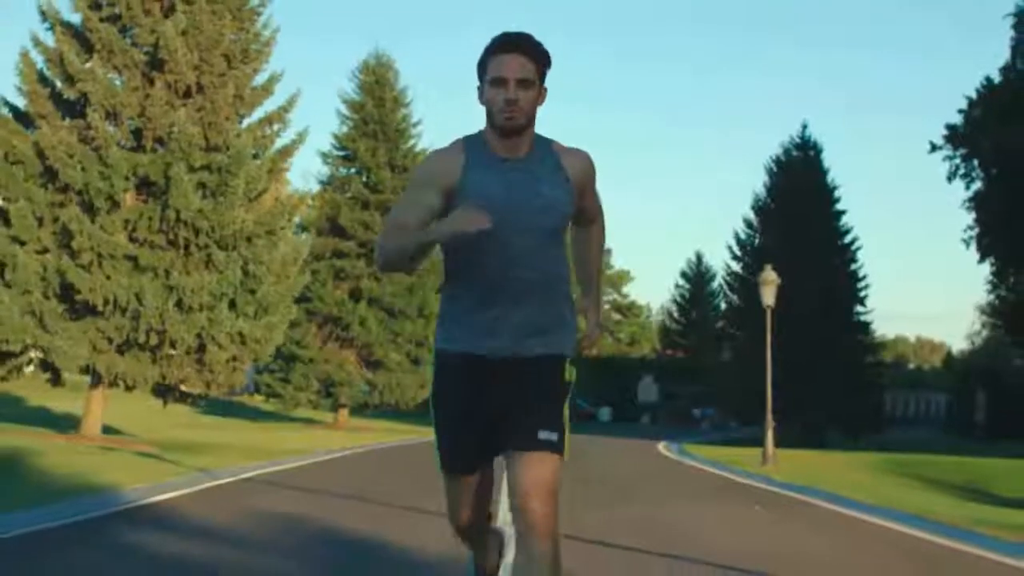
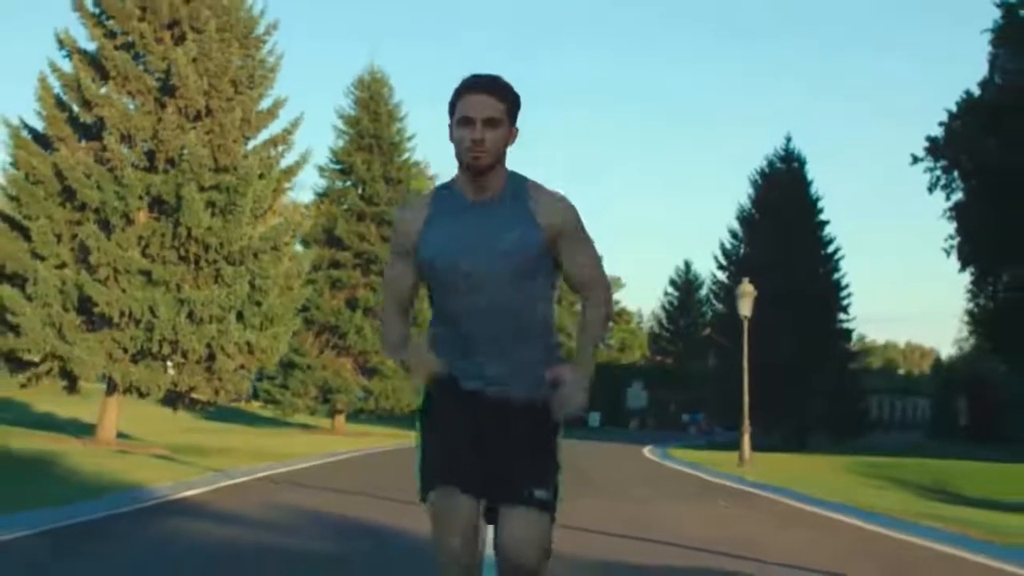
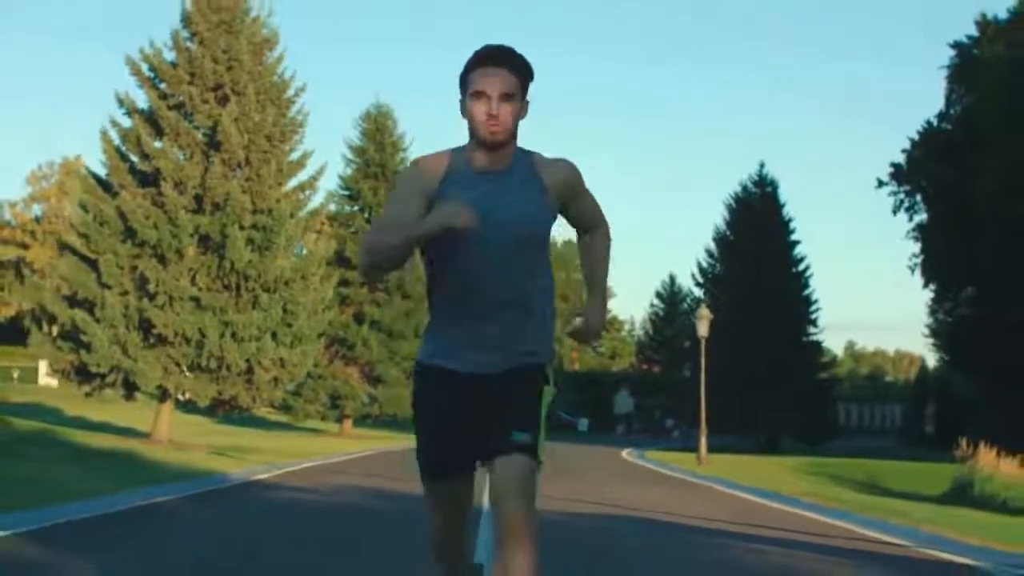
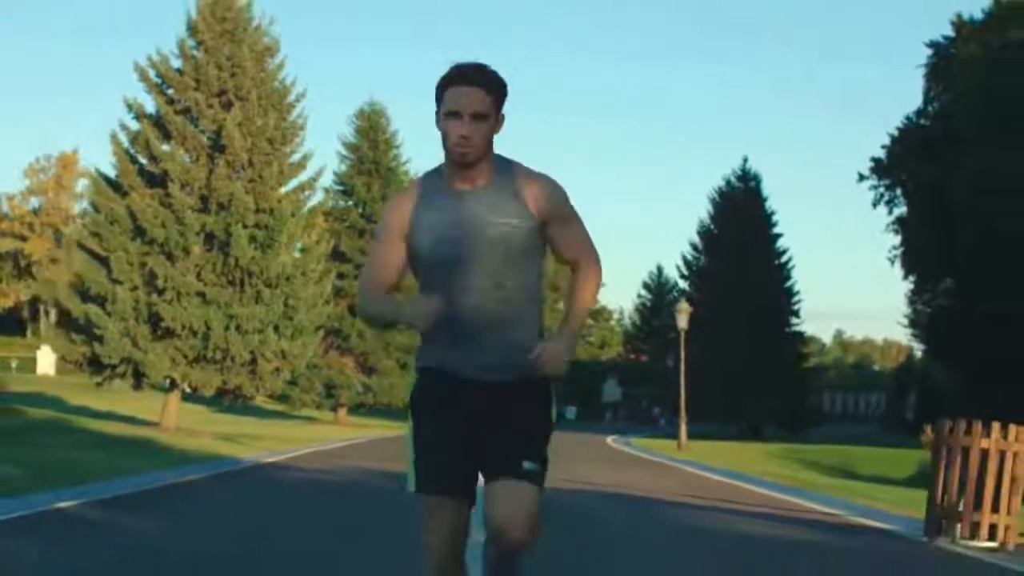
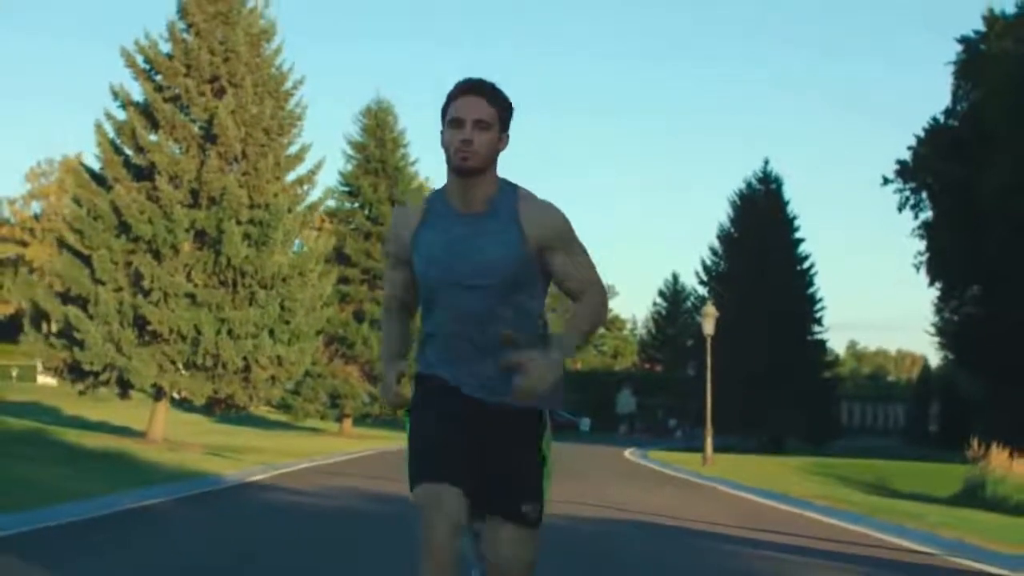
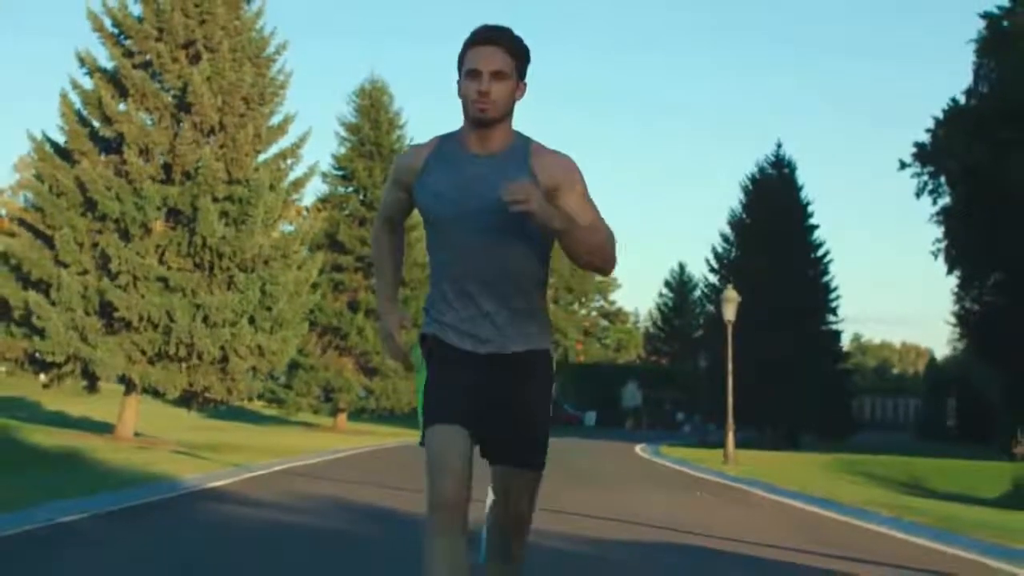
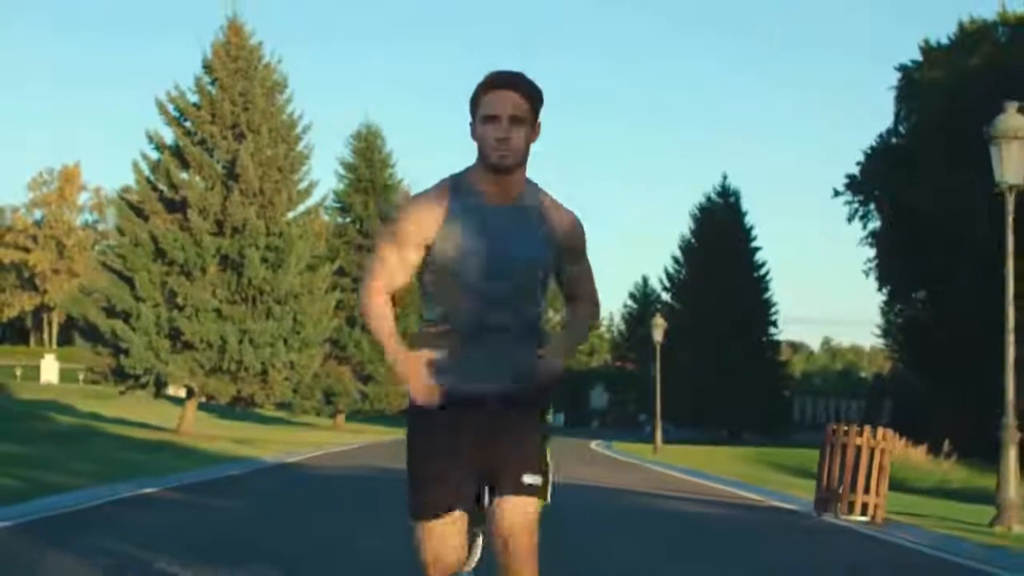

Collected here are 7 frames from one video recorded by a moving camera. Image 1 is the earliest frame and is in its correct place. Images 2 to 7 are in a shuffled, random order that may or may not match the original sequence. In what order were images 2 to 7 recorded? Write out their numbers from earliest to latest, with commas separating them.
2, 6, 5, 3, 4, 7
